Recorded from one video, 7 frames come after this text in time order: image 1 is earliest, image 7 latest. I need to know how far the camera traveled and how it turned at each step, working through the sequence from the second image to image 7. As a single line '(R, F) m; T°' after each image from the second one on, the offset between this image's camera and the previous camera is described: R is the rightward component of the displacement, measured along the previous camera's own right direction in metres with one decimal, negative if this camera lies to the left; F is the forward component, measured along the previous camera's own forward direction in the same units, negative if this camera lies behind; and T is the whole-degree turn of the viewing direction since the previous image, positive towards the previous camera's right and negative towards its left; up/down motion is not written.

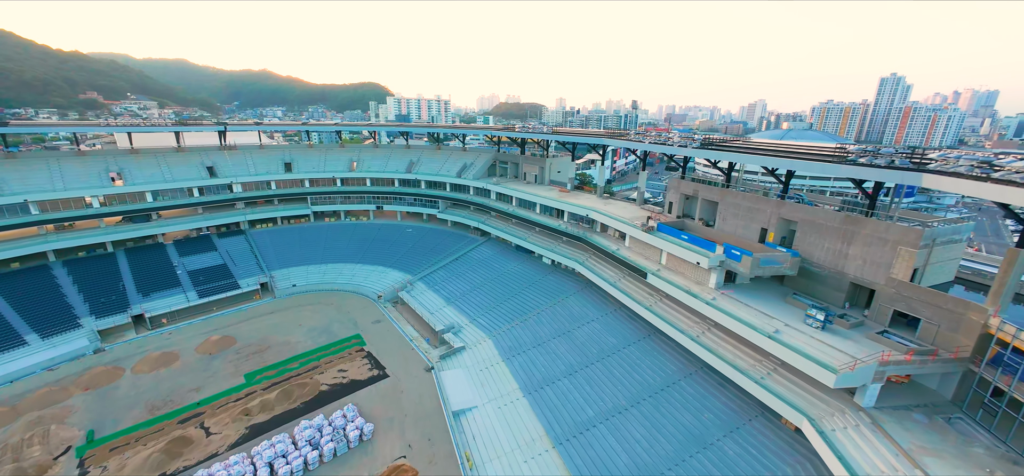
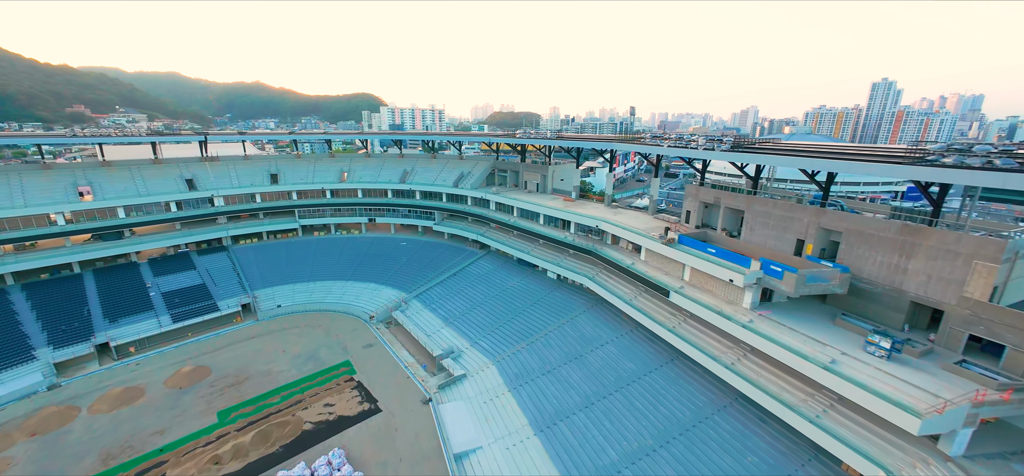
(-0.6, +2.7) m; +1°
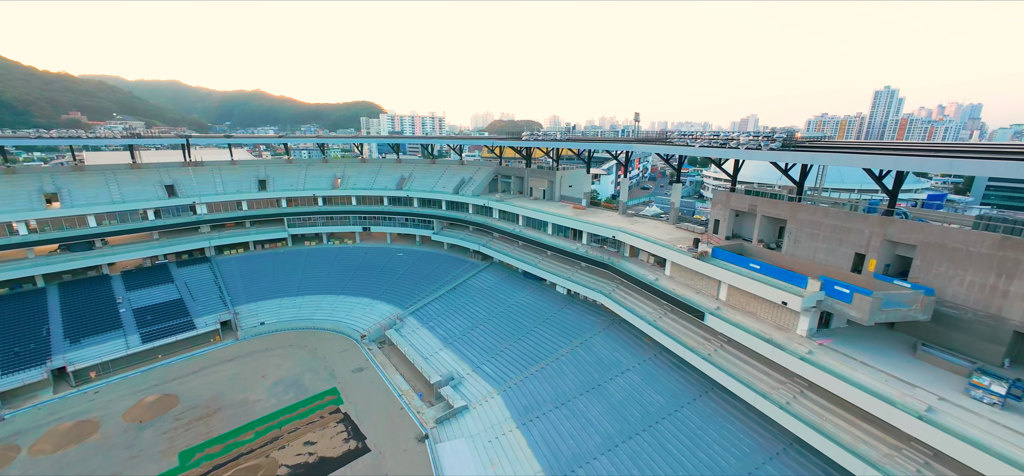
(-0.5, +3.1) m; 0°
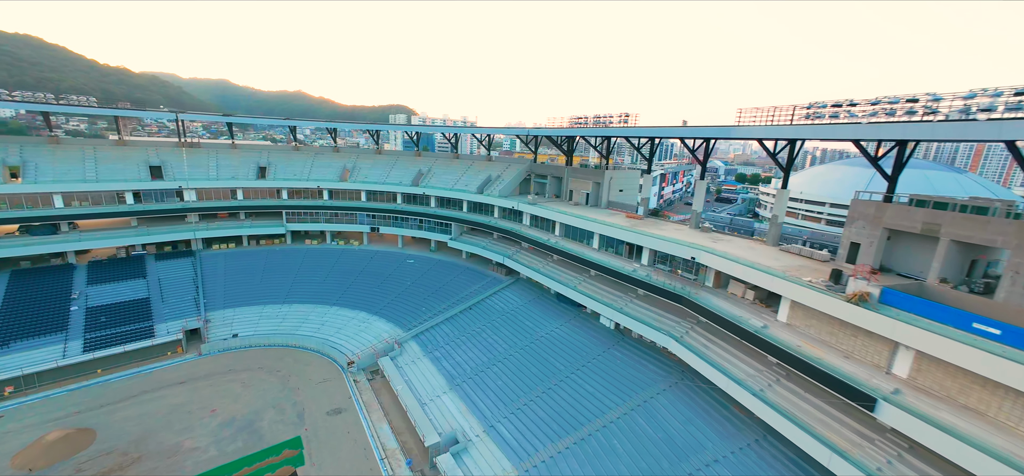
(-0.6, +7.2) m; -4°
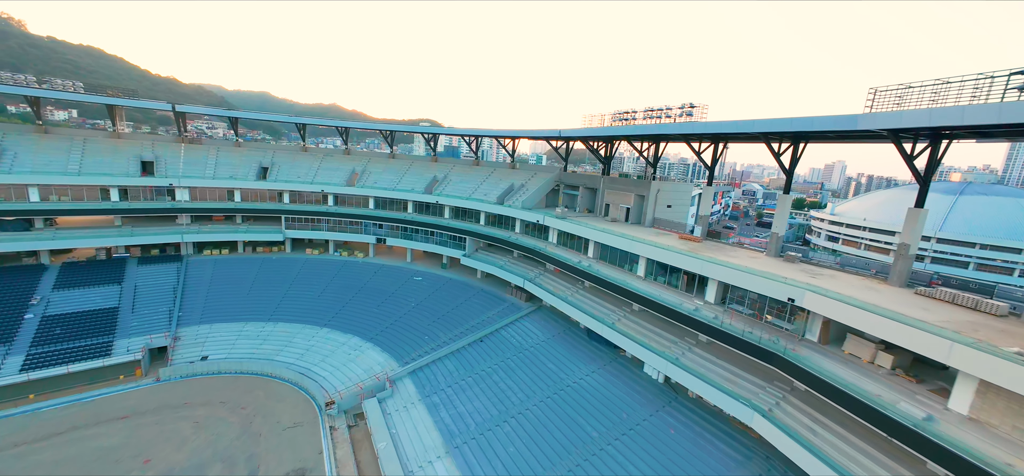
(-0.1, +5.0) m; -3°
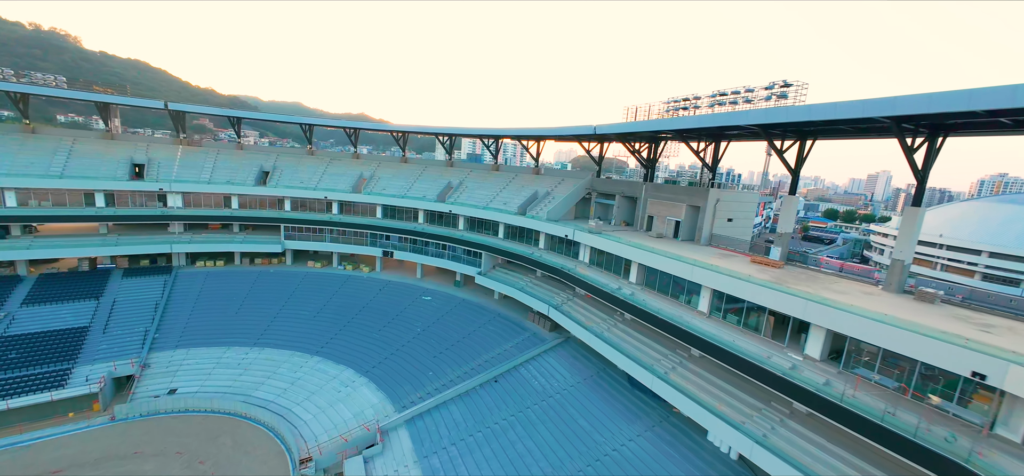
(0.0, +4.4) m; -3°
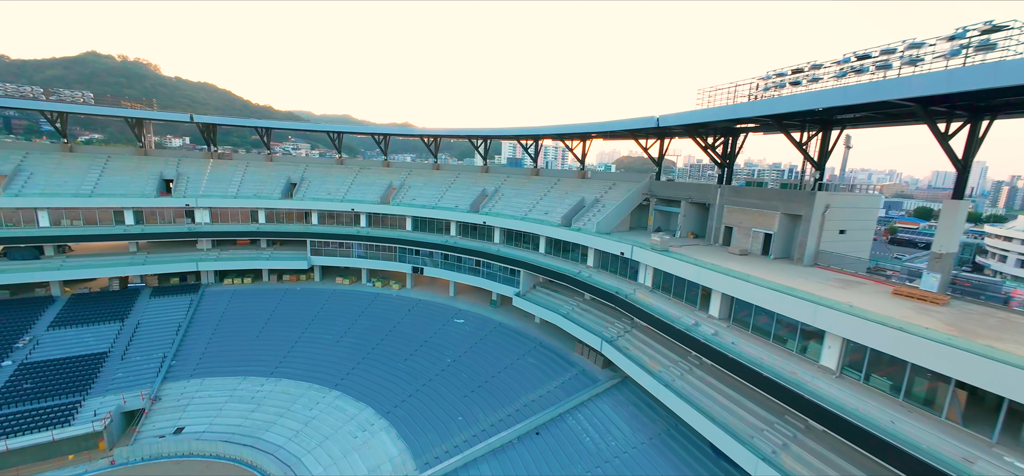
(0.0, +3.7) m; -6°
